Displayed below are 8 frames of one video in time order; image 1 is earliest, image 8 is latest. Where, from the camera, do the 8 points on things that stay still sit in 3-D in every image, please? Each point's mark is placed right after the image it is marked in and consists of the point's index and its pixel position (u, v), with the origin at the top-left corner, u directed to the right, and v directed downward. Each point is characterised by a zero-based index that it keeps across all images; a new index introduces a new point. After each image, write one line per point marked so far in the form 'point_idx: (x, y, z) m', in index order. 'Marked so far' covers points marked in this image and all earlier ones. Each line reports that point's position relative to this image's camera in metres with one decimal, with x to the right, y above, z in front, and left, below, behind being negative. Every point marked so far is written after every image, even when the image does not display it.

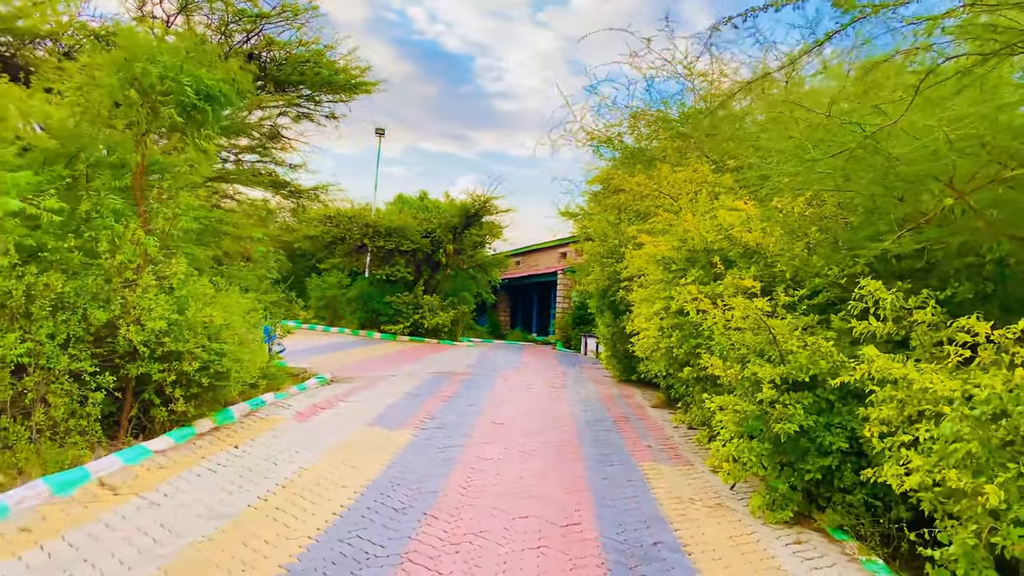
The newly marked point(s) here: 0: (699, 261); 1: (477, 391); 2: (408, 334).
0: (+1.2, +0.2, +5.1) m
1: (-0.3, -1.0, +7.6) m
2: (-2.1, -0.9, +16.0) m
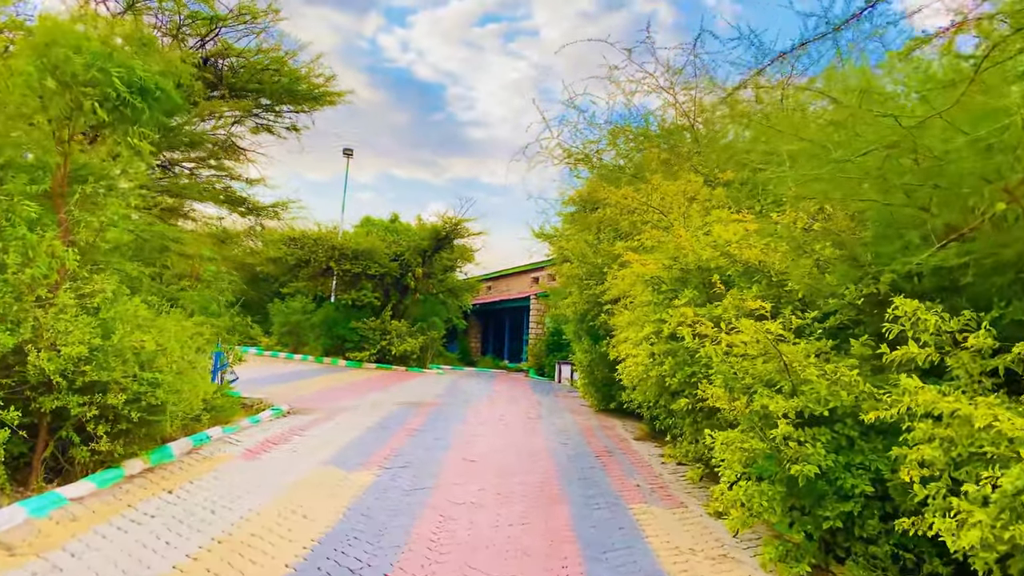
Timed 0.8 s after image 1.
0: (+1.0, 0.0, +4.7) m
1: (-0.6, -1.2, +7.1) m
2: (-2.6, -1.4, +15.4) m
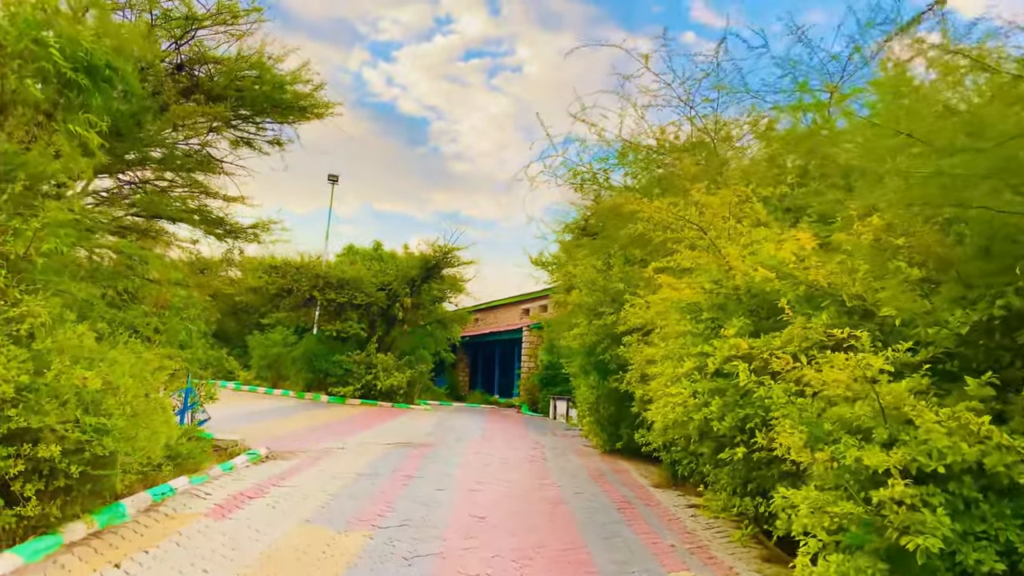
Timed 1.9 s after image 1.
0: (+1.1, -0.1, +4.0) m
1: (-0.5, -1.4, +6.3) m
2: (-2.8, -2.0, +14.6) m
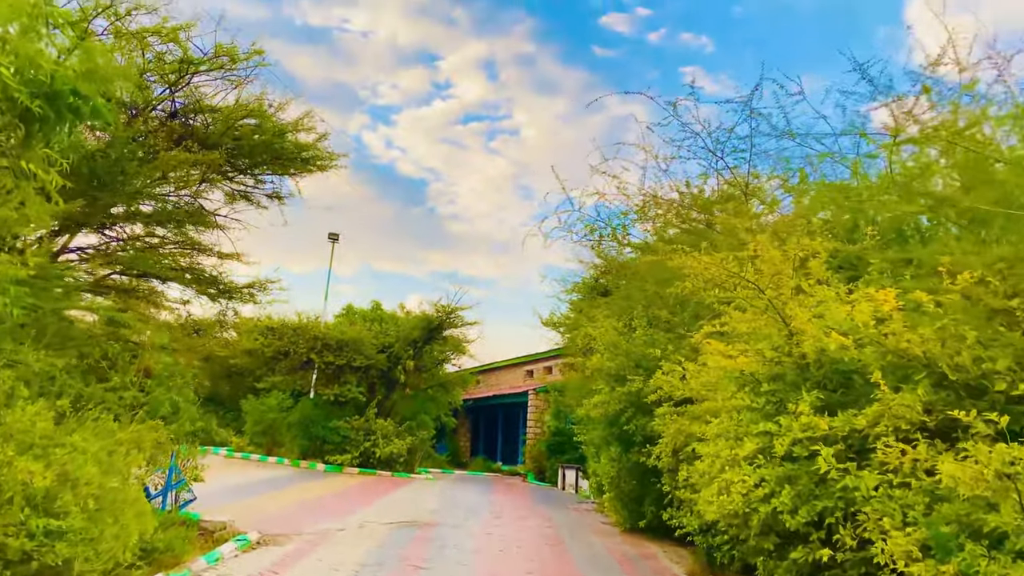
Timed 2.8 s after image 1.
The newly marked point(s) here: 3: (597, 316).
0: (+1.3, -0.4, +3.5) m
1: (-0.4, -1.9, +5.7) m
2: (-2.7, -3.0, +13.9) m
3: (+0.8, -0.2, +7.8) m
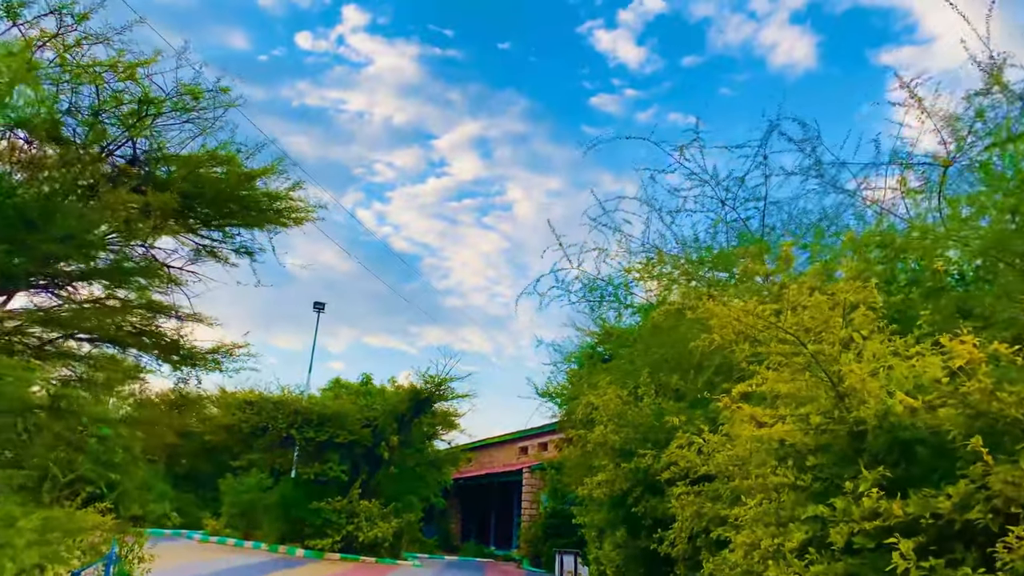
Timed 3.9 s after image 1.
0: (+1.3, -0.6, +2.9) m
1: (-0.5, -2.2, +4.9) m
2: (-2.8, -4.2, +12.9) m
3: (+0.7, -0.8, +7.2) m
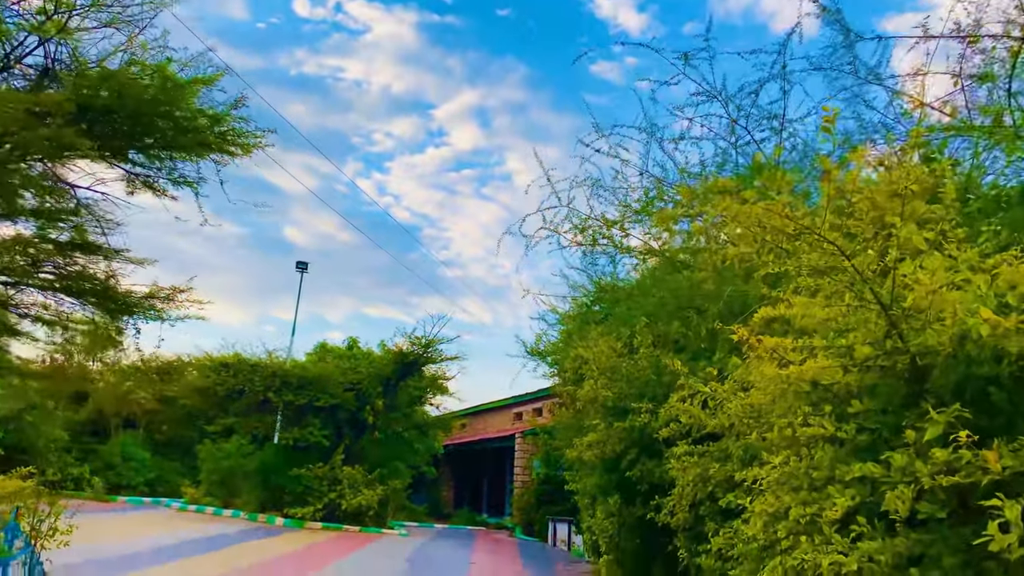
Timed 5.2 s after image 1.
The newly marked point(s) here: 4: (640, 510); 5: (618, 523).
0: (+1.1, -0.3, +2.1) m
1: (-0.6, -1.9, +4.2) m
2: (-2.9, -3.5, +12.3) m
3: (+0.6, -0.4, +6.5) m
4: (+0.9, -1.5, +5.4) m
5: (+0.8, -1.7, +5.8) m
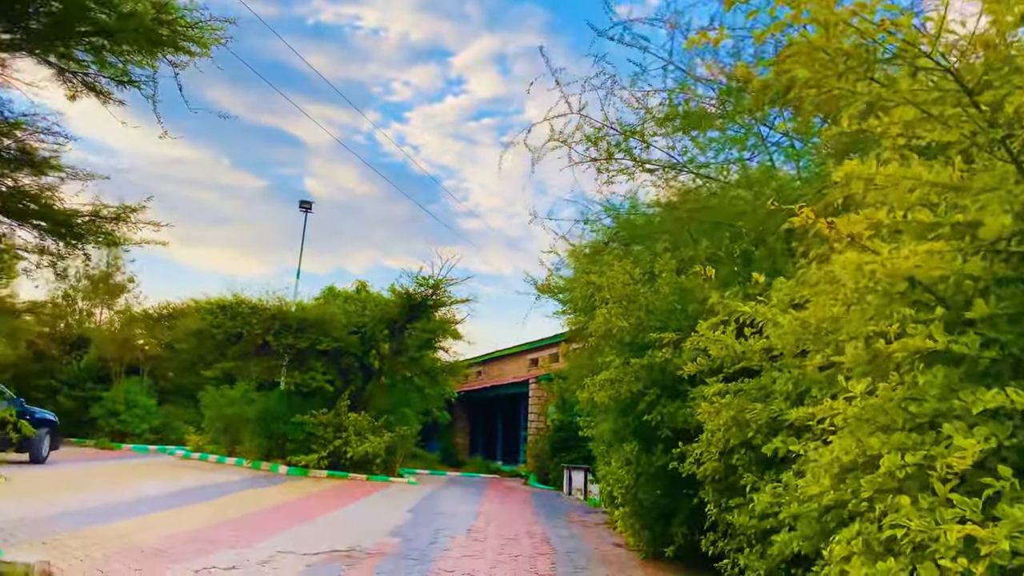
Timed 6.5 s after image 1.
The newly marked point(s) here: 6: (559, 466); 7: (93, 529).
0: (+1.0, 0.0, +1.4) m
1: (-0.6, -1.5, +3.6) m
2: (-2.7, -2.6, +11.9) m
3: (+0.6, +0.2, +5.7) m
4: (+0.9, -1.0, +4.8) m
5: (+0.8, -1.2, +5.1) m
6: (+0.7, -2.7, +12.4) m
7: (-2.6, -1.6, +5.3) m
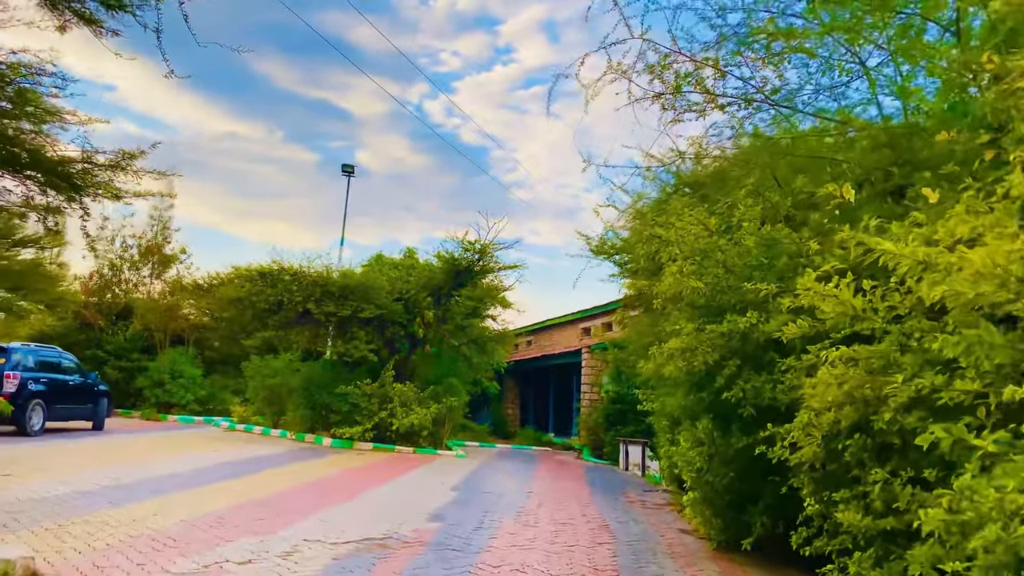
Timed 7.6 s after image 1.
0: (+1.1, +0.1, +0.7) m
1: (-0.4, -1.3, +3.1) m
2: (-2.0, -2.1, +11.4) m
3: (+1.0, +0.4, +5.0) m
4: (+1.1, -0.8, +4.1) m
5: (+1.1, -0.9, +4.5) m
6: (+1.5, -2.2, +11.7) m
7: (-2.3, -1.4, +4.8) m
